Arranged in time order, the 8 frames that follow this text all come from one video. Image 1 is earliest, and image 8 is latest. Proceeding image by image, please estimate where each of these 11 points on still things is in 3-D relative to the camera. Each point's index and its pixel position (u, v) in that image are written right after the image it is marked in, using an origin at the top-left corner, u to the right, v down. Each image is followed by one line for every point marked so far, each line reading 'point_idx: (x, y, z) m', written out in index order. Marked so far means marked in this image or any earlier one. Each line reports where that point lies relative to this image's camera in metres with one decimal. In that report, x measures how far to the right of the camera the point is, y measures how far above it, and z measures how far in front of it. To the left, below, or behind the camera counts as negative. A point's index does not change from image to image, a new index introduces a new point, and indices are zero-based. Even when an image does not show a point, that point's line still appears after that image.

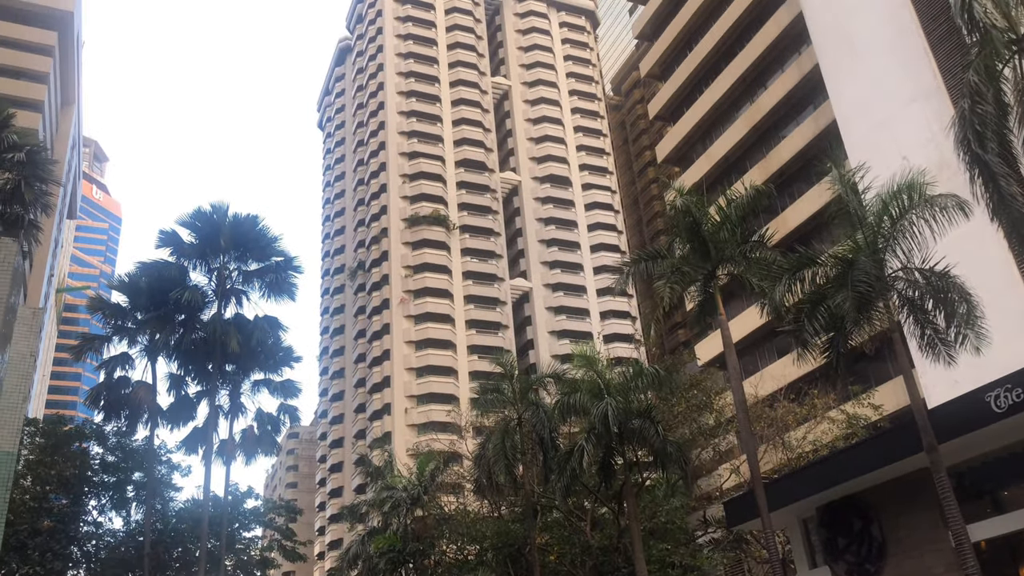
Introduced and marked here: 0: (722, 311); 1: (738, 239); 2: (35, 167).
0: (+4.1, -0.4, +16.5) m
1: (+4.4, +1.0, +16.6) m
2: (-9.8, +2.4, +17.3) m
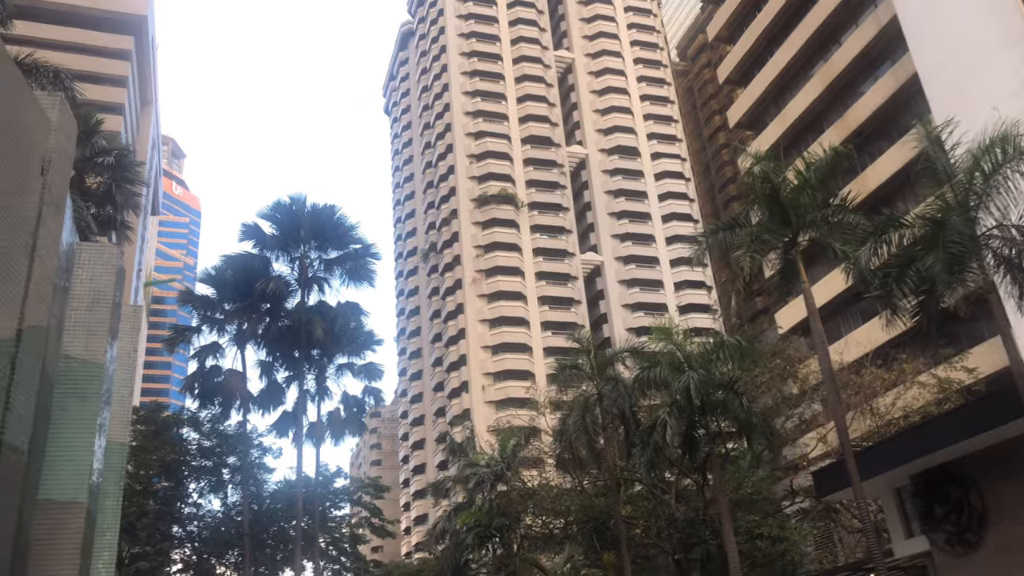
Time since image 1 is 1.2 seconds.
0: (+5.6, +0.2, +16.2) m
1: (+5.9, +1.6, +16.2) m
2: (-8.3, +2.5, +18.0) m
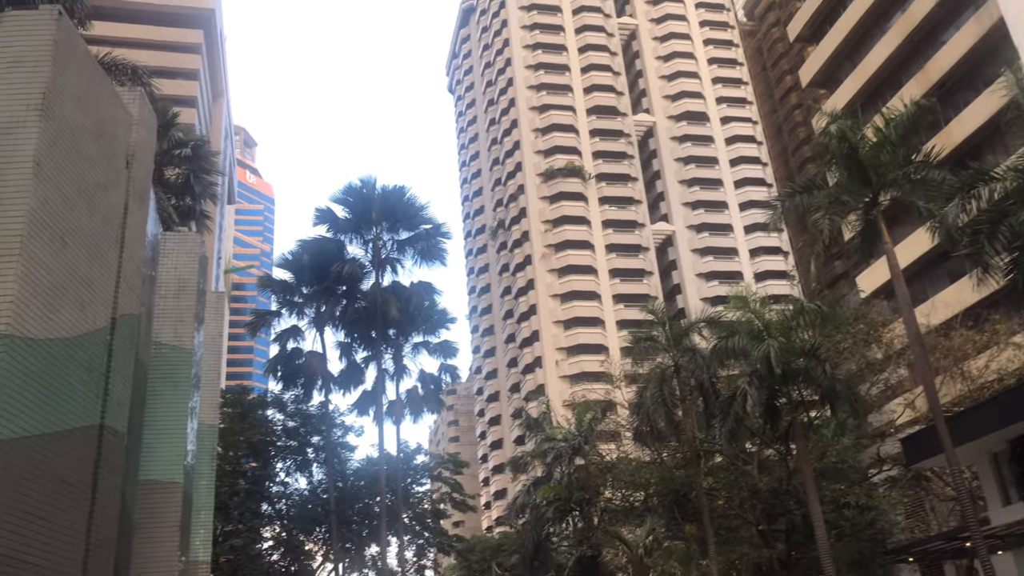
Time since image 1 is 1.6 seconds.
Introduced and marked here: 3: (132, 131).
0: (+6.9, +0.9, +15.6) m
1: (+7.2, +2.4, +15.5) m
2: (-6.8, +2.8, +18.5) m
3: (-4.2, +1.8, +9.4) m
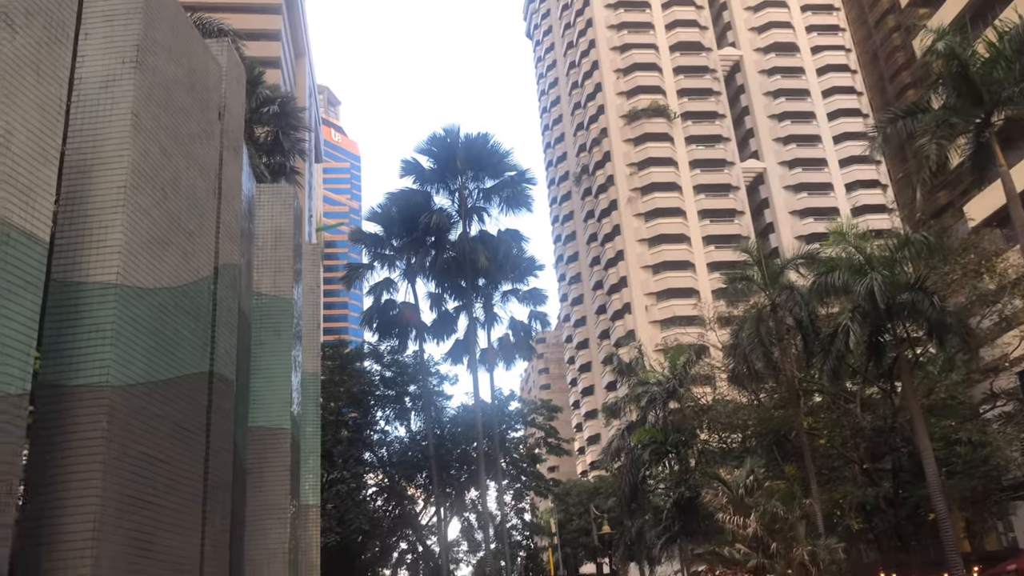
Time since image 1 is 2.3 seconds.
0: (+8.5, +2.2, +14.5) m
1: (+8.6, +3.7, +14.4) m
2: (-5.0, +3.8, +18.7) m
3: (-3.3, +2.3, +9.5) m
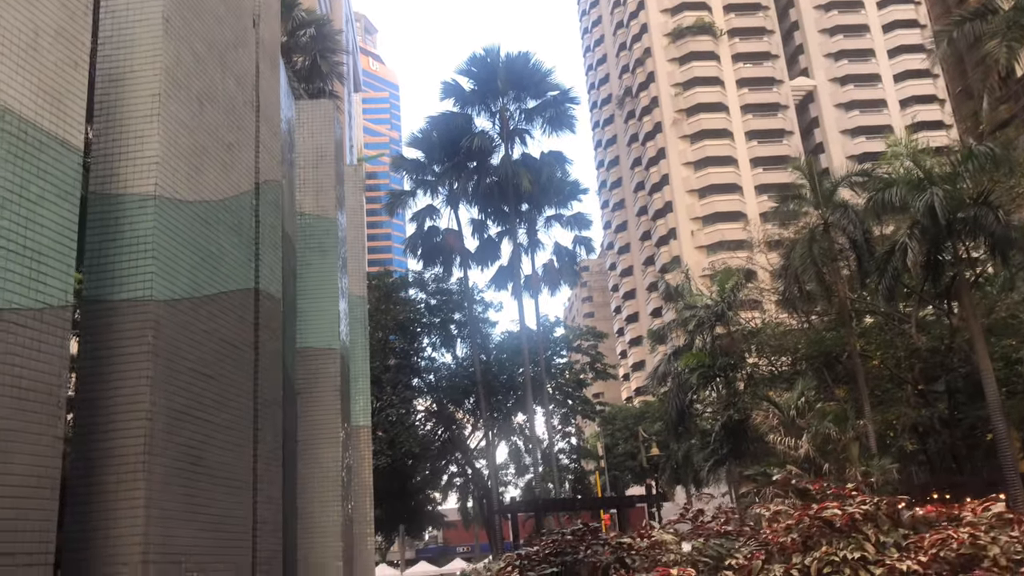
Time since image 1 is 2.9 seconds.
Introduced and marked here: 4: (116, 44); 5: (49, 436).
0: (+9.2, +3.7, +13.5) m
1: (+9.3, +5.1, +13.3) m
2: (-4.1, +5.4, +18.3) m
3: (-2.8, +3.2, +9.1) m
4: (-2.8, +1.7, +5.9) m
5: (-2.3, -0.7, +4.2) m
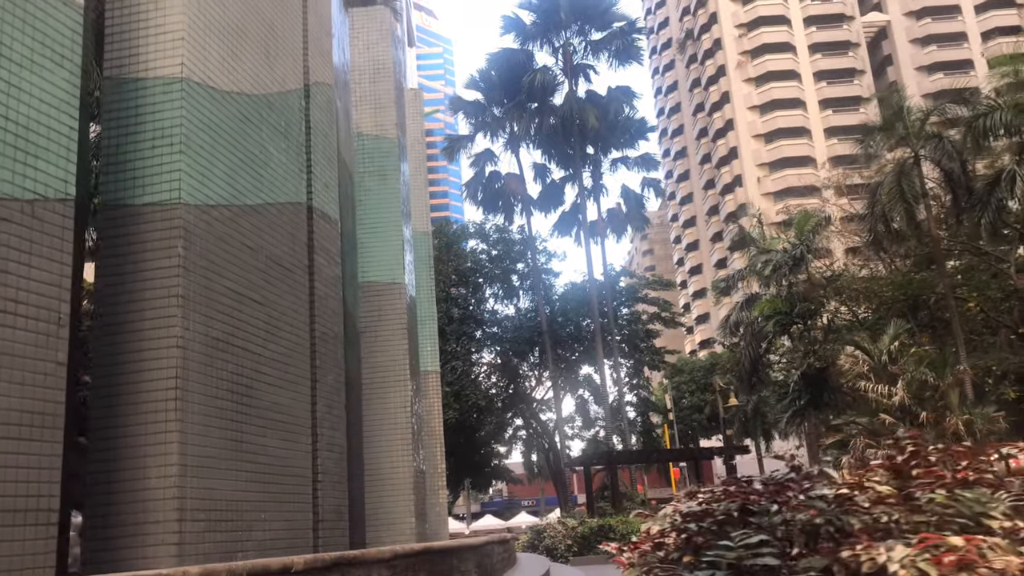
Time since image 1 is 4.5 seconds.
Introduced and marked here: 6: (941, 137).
0: (+10.2, +4.8, +11.6) m
1: (+10.3, +6.2, +11.2) m
2: (-2.7, +6.5, +17.1) m
3: (-2.0, +3.9, +8.0) m
4: (-2.2, +2.2, +4.9) m
5: (-1.8, -0.3, +3.3) m
6: (+9.8, +3.5, +19.0) m
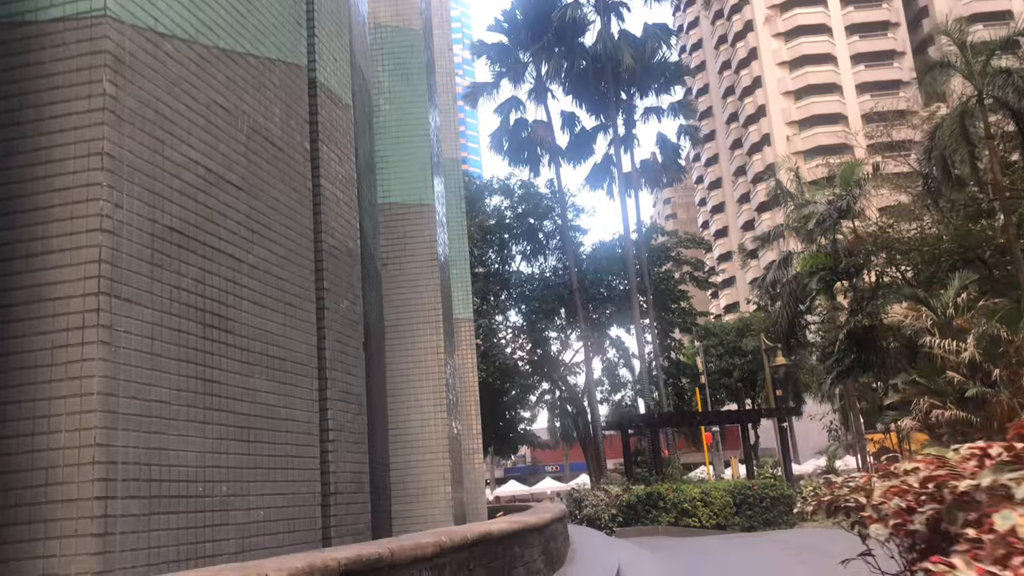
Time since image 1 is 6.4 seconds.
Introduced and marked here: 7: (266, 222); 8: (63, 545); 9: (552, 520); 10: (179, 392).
0: (+10.7, +5.6, +9.7) m
1: (+10.7, +7.0, +9.3) m
2: (-2.1, +7.5, +15.4) m
3: (-1.6, +4.5, +6.4) m
4: (-1.9, +2.7, +3.4) m
5: (-1.5, +0.1, +1.9) m
6: (+10.4, +4.6, +17.1) m
7: (-1.1, +0.3, +3.8) m
8: (-1.3, -0.7, +2.4) m
9: (+0.2, -1.3, +4.9) m
10: (-1.1, -0.4, +2.9) m
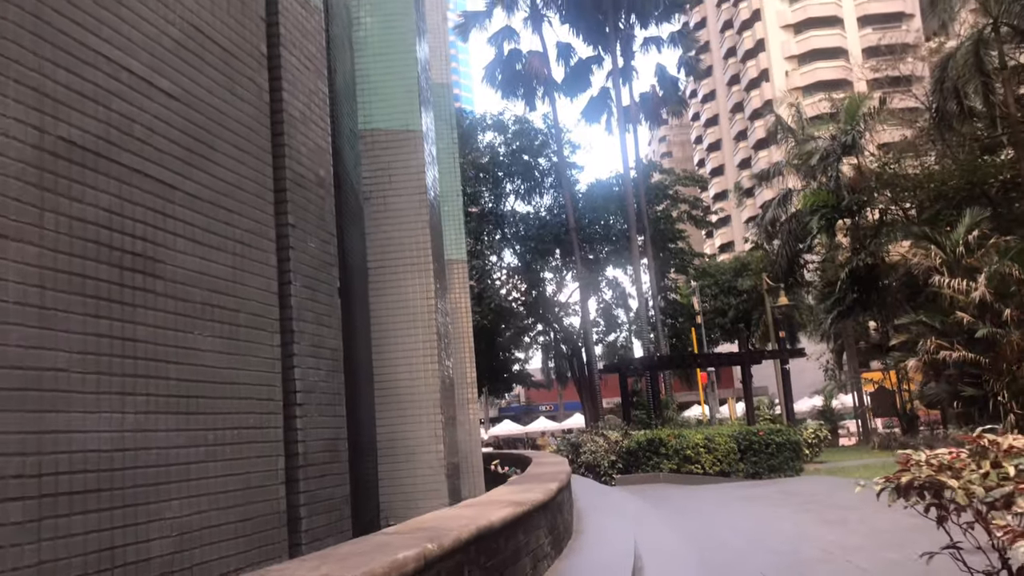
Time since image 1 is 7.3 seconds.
0: (+10.6, +6.3, +8.6) m
1: (+10.7, +7.7, +8.1) m
2: (-2.3, +8.5, +14.2) m
3: (-1.7, +4.9, +5.4) m
4: (-1.9, +2.9, +2.5) m
5: (-1.5, +0.2, +1.1) m
6: (+10.3, +5.8, +16.1) m
7: (-1.1, +0.5, +3.1) m
8: (-1.3, -0.6, +1.8) m
9: (+0.2, -1.0, +4.3) m
10: (-1.1, -0.2, +2.2) m
